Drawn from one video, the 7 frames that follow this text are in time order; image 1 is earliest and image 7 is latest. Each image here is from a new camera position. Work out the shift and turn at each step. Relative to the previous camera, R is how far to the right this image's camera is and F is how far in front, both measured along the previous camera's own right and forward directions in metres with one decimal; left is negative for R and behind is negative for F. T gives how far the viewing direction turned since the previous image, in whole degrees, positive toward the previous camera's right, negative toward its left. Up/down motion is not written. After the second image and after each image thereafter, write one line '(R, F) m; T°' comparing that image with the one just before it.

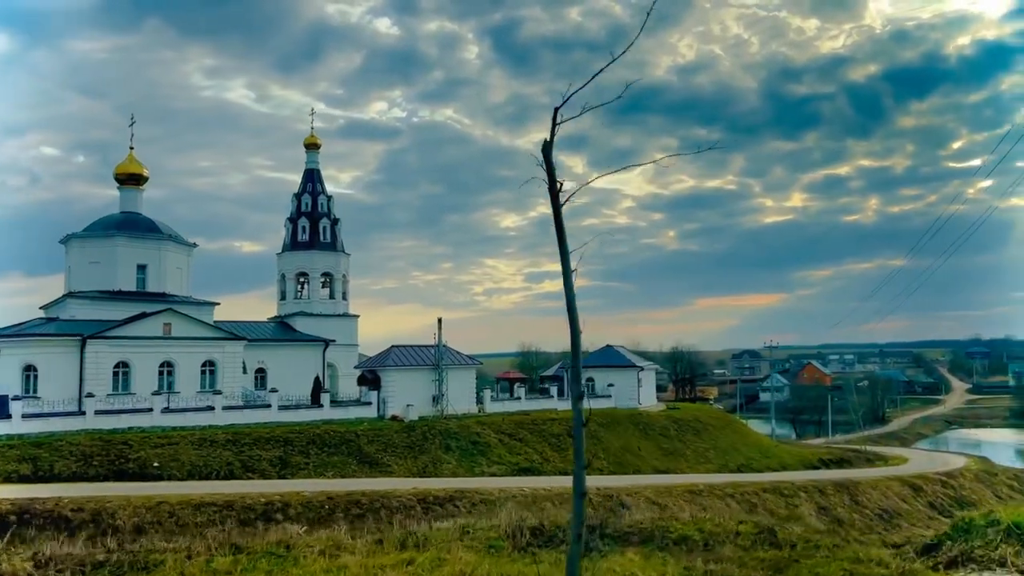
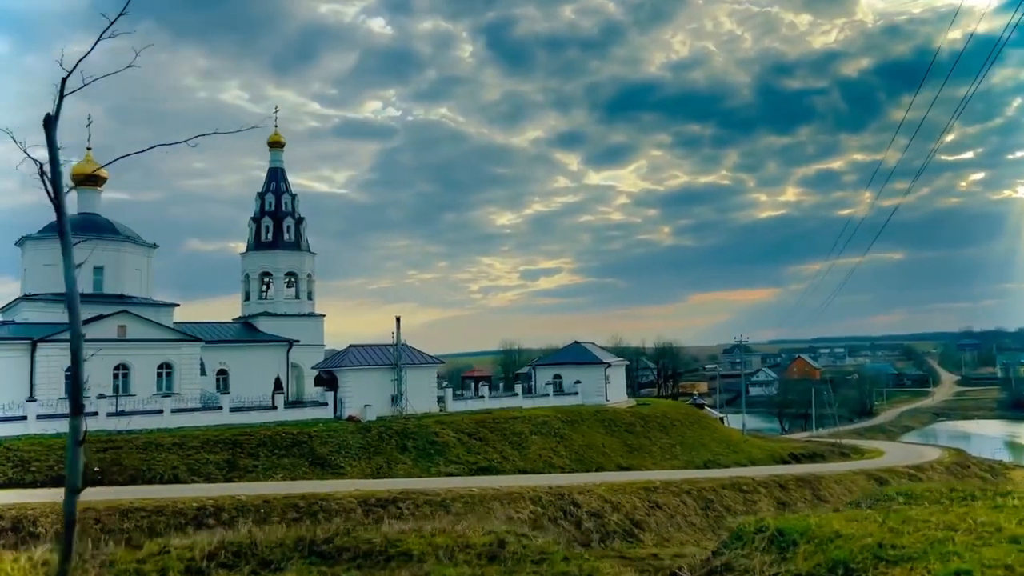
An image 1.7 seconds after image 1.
(+1.0, +0.2) m; +1°
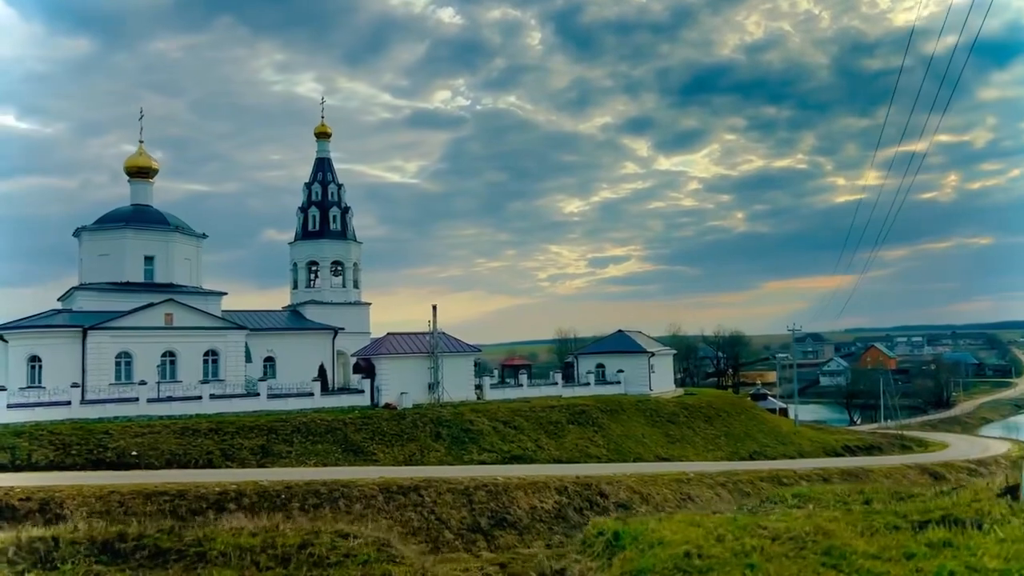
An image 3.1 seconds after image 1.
(+0.8, +0.2) m; -4°
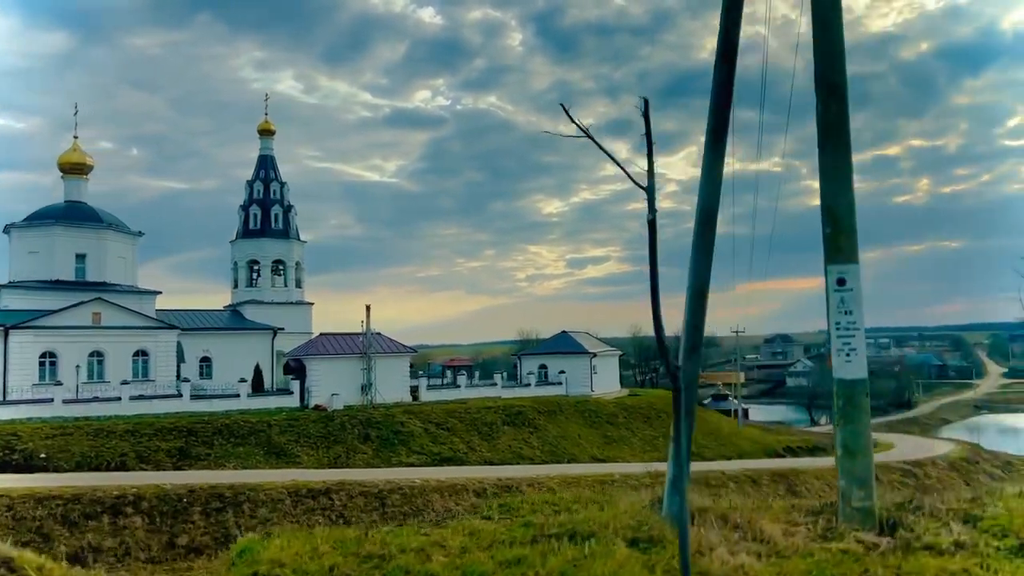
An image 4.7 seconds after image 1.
(+1.1, +0.1) m; +2°
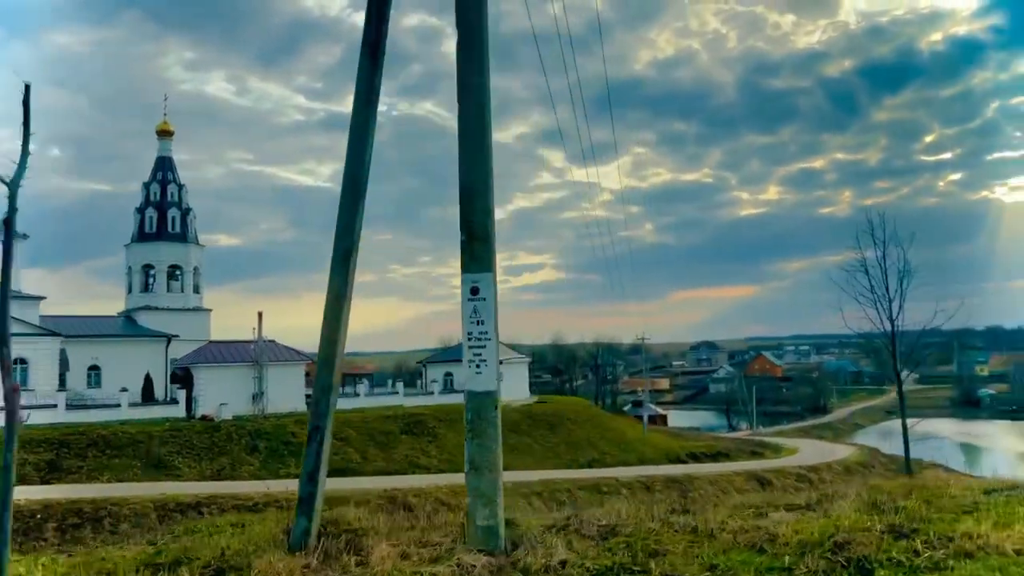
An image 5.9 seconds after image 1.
(+0.9, +0.1) m; +5°
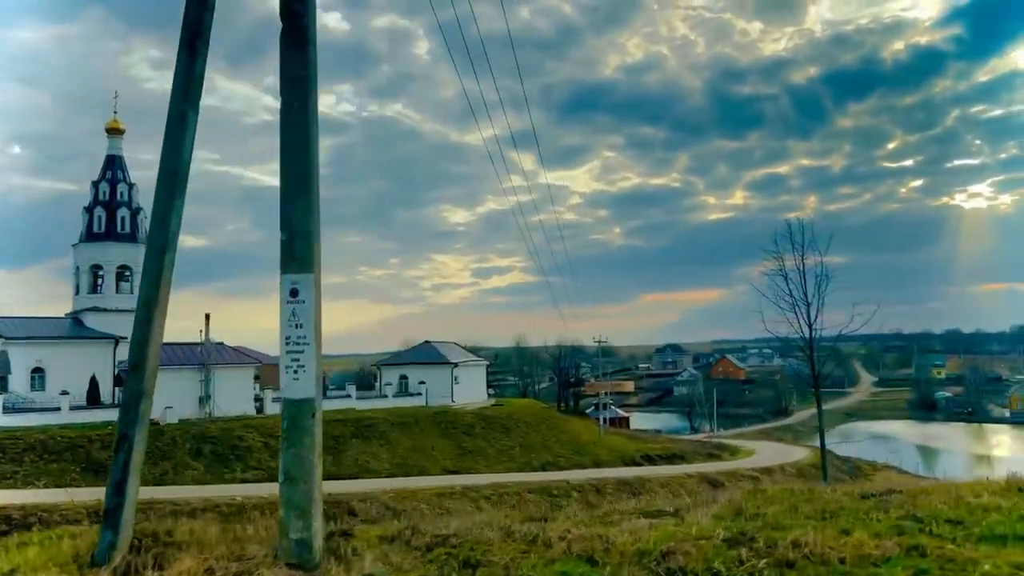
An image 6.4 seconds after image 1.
(+0.4, +0.1) m; +2°
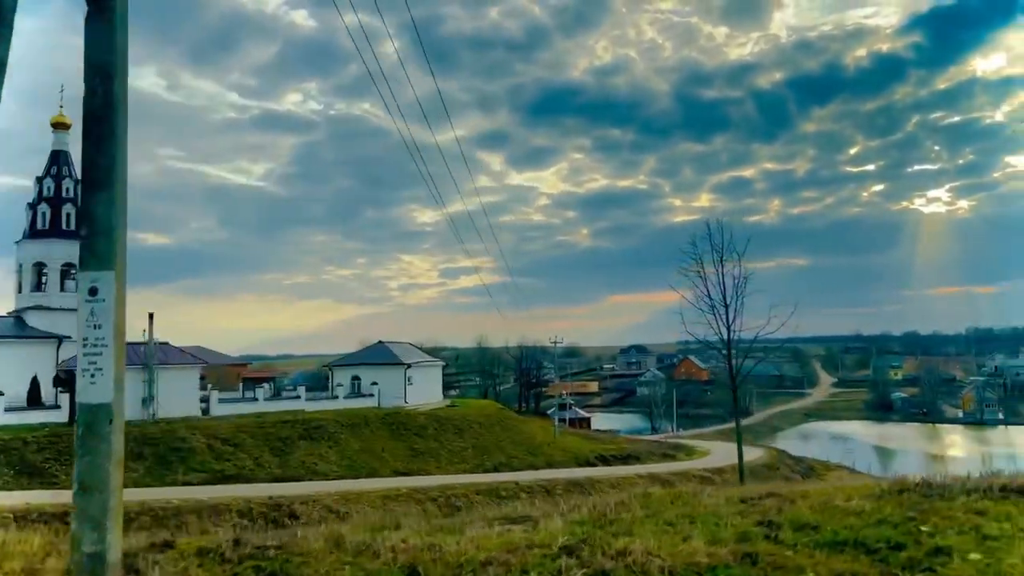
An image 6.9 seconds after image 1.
(+0.4, +0.1) m; +2°
